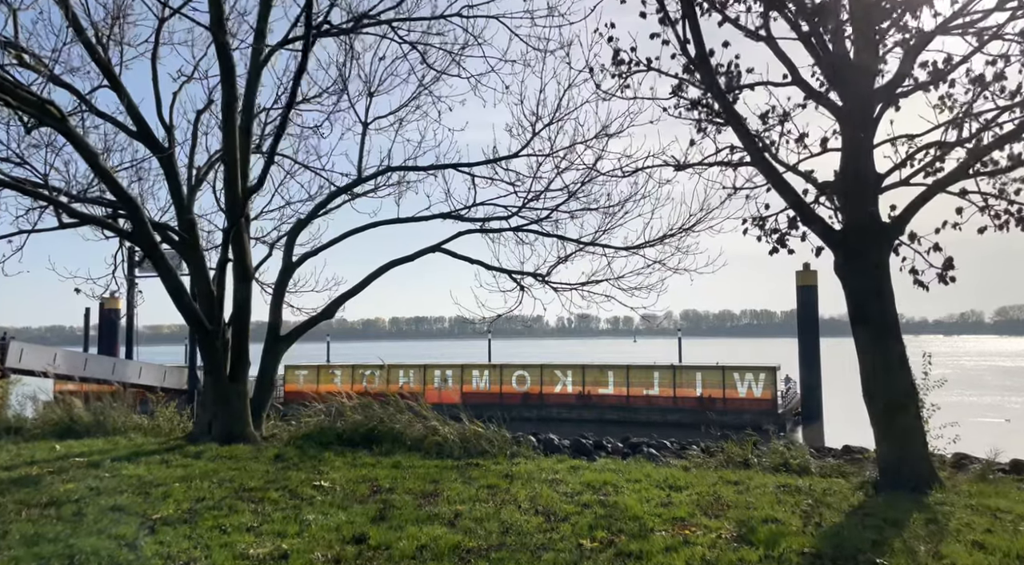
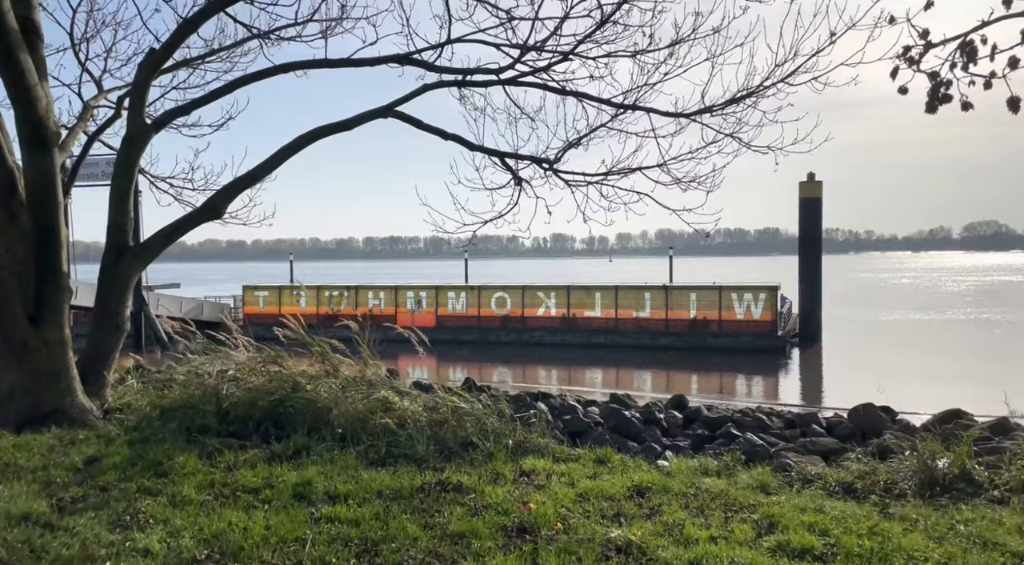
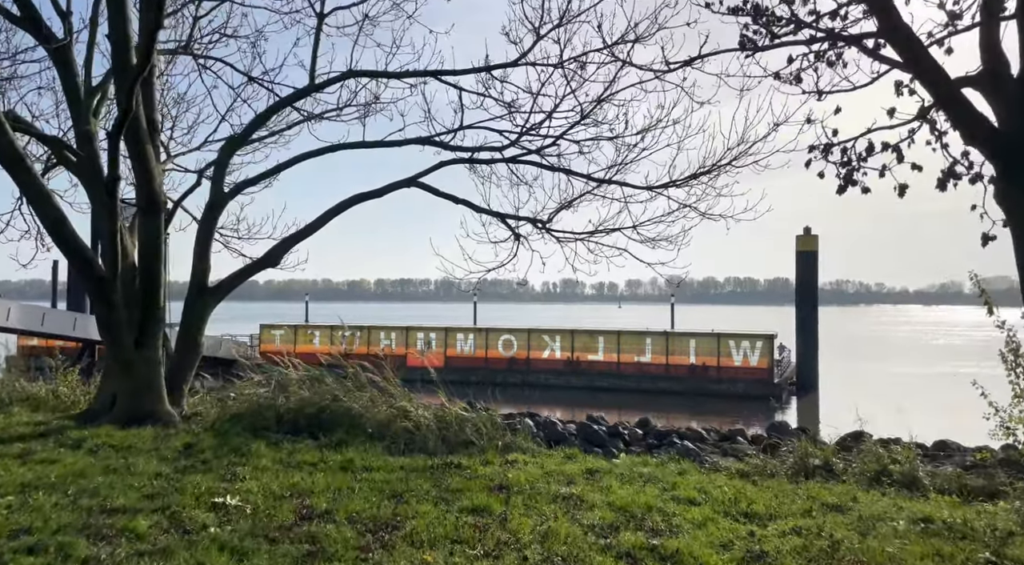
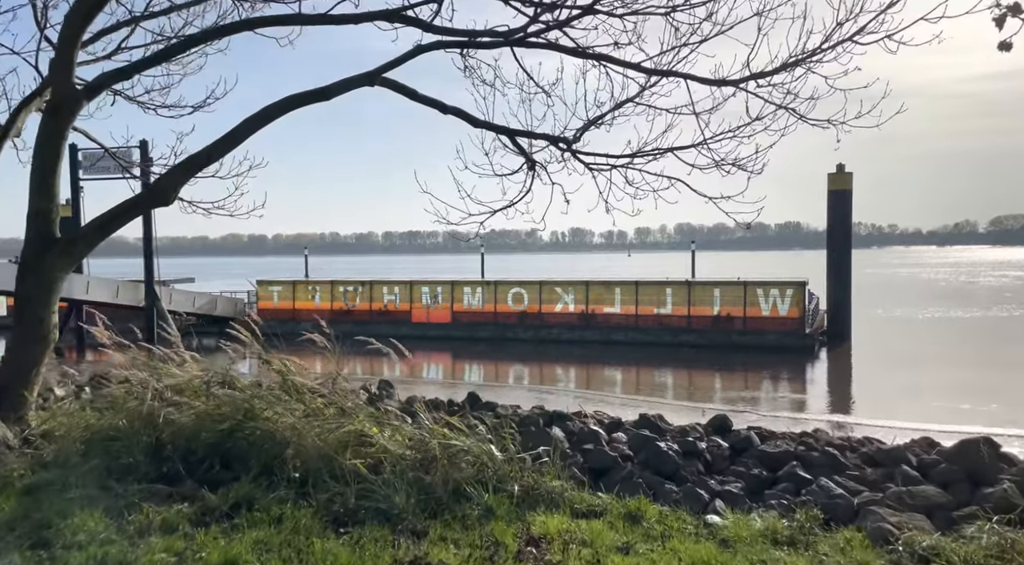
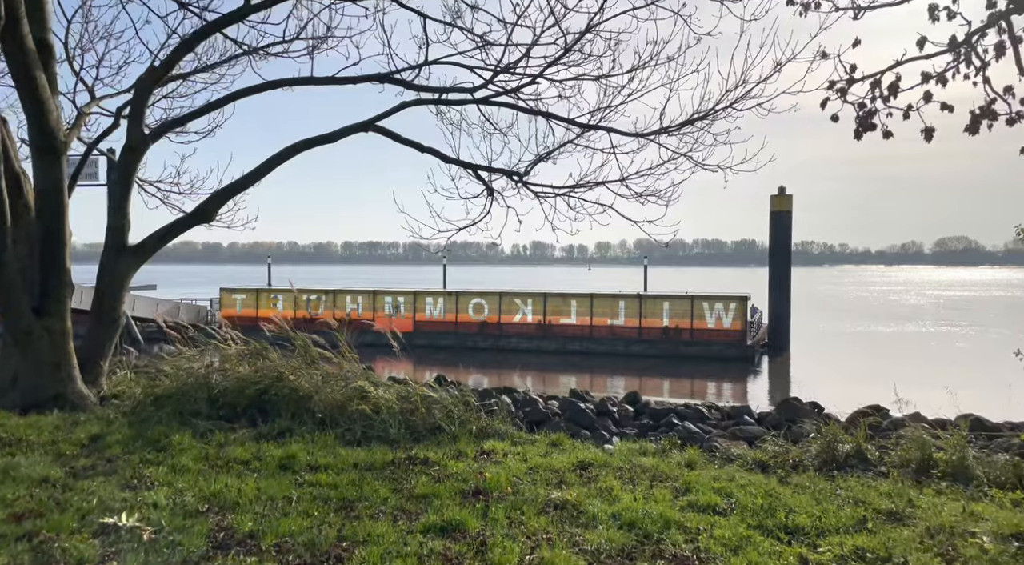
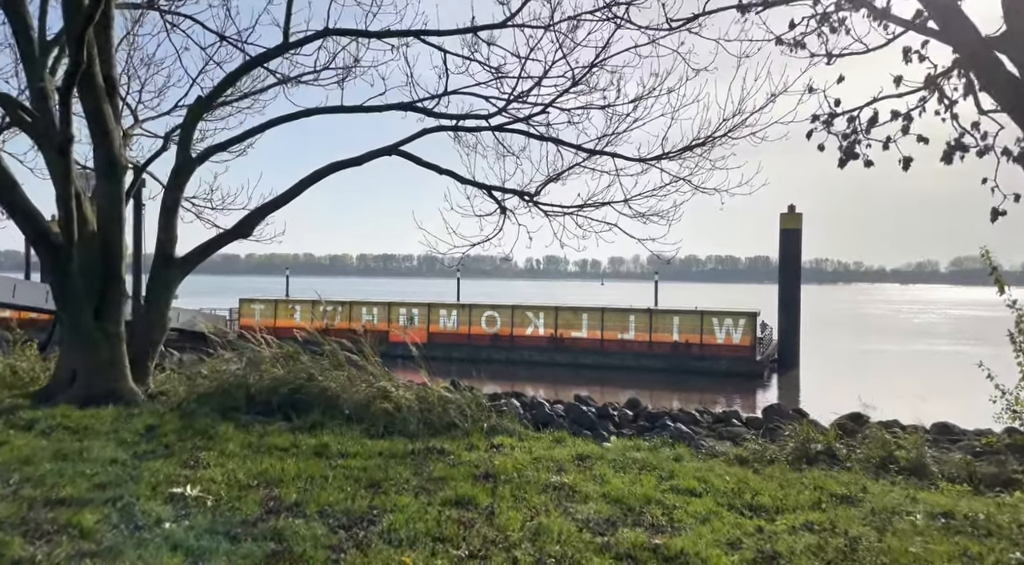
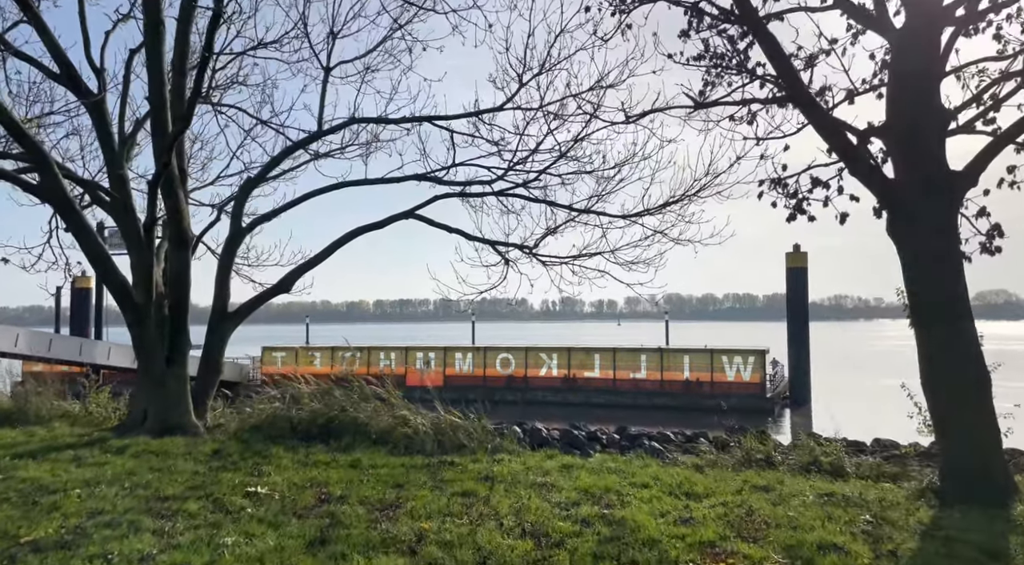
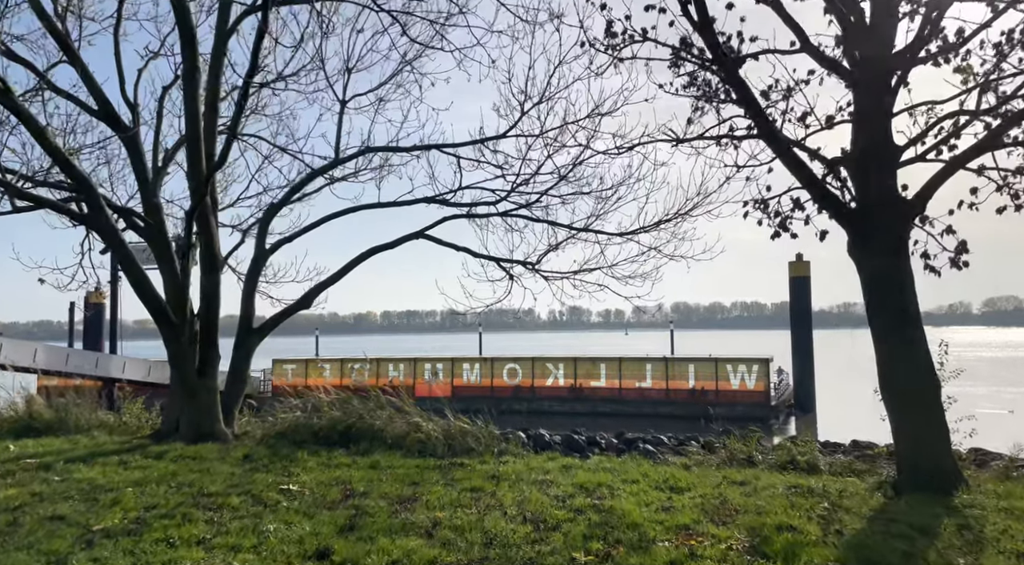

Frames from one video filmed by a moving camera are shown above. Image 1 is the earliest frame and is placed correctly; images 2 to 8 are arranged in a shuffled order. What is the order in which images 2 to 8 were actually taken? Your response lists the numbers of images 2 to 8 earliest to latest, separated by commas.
8, 7, 3, 6, 5, 2, 4
